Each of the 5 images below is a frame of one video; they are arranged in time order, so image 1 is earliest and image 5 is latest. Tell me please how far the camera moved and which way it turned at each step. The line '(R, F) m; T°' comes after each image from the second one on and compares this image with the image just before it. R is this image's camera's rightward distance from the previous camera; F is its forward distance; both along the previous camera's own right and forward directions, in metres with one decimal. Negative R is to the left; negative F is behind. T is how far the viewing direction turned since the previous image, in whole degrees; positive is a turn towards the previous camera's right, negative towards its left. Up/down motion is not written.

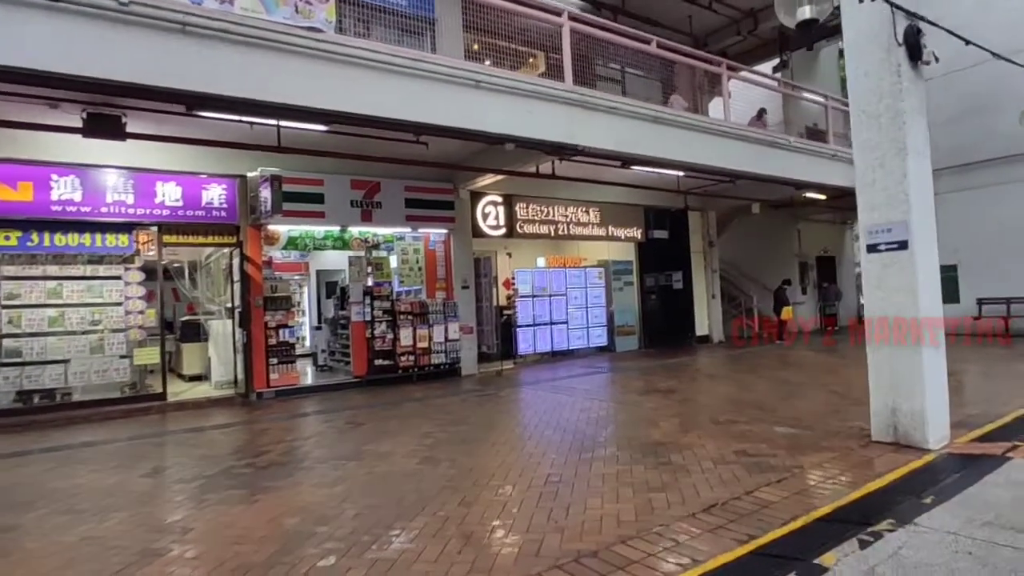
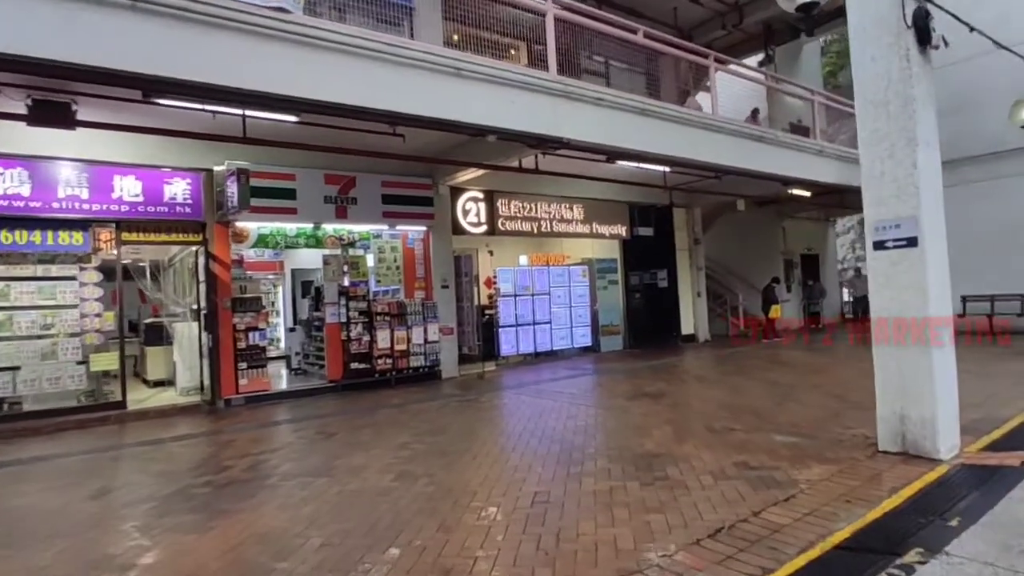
(0.0, +0.4) m; +2°
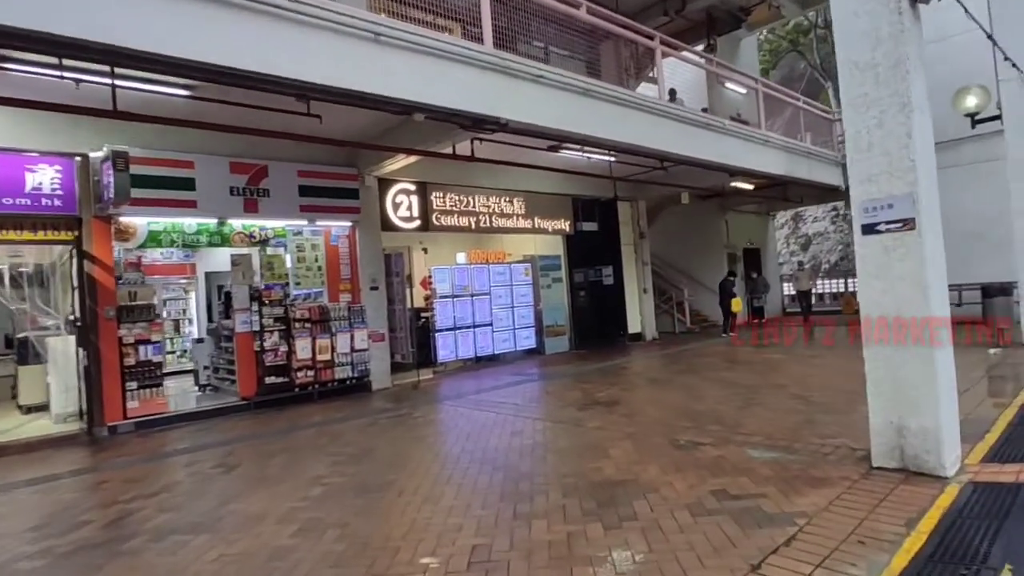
(+0.1, +0.8) m; +5°
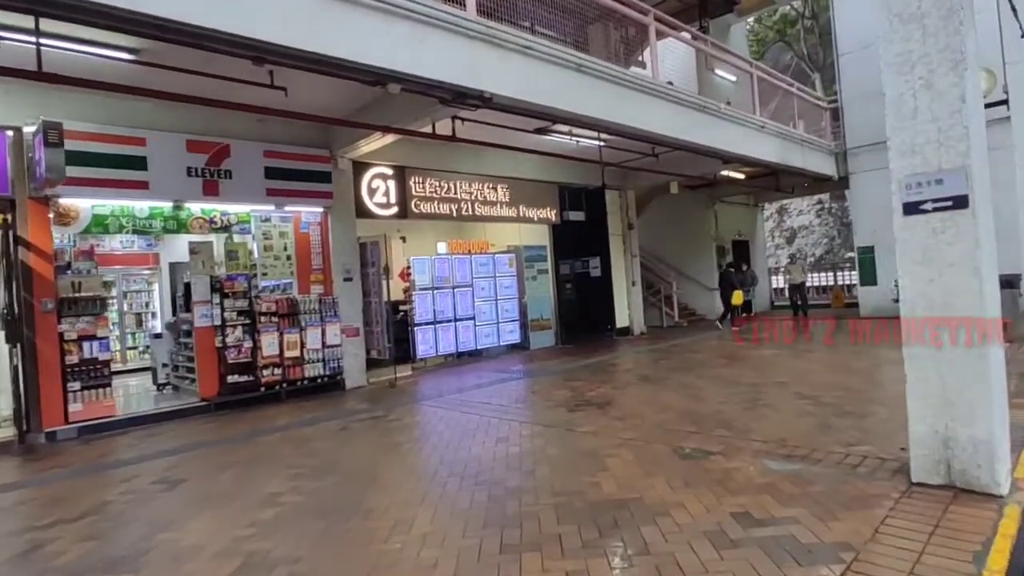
(0.0, +0.6) m; +2°
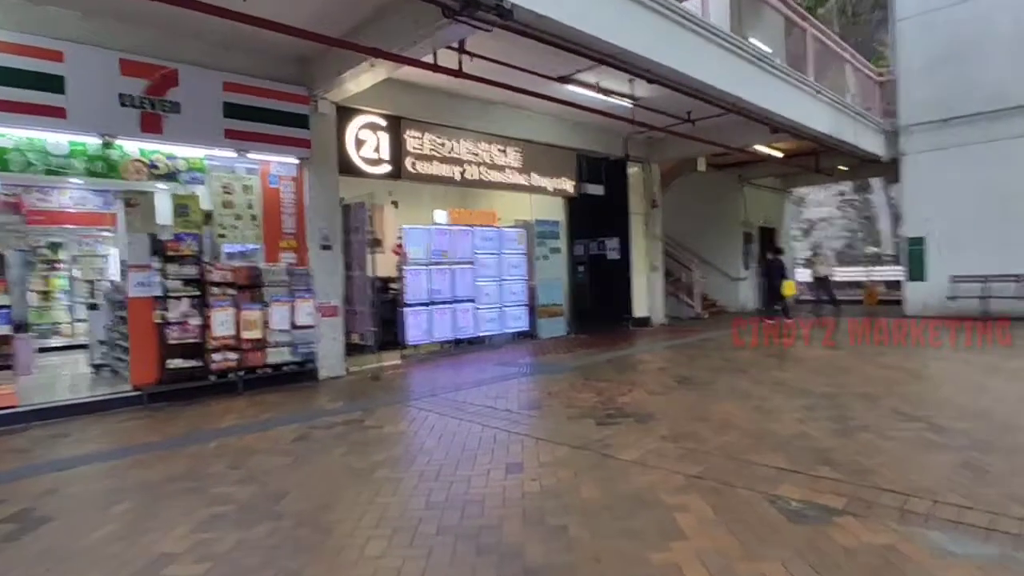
(-0.1, +1.4) m; 0°
